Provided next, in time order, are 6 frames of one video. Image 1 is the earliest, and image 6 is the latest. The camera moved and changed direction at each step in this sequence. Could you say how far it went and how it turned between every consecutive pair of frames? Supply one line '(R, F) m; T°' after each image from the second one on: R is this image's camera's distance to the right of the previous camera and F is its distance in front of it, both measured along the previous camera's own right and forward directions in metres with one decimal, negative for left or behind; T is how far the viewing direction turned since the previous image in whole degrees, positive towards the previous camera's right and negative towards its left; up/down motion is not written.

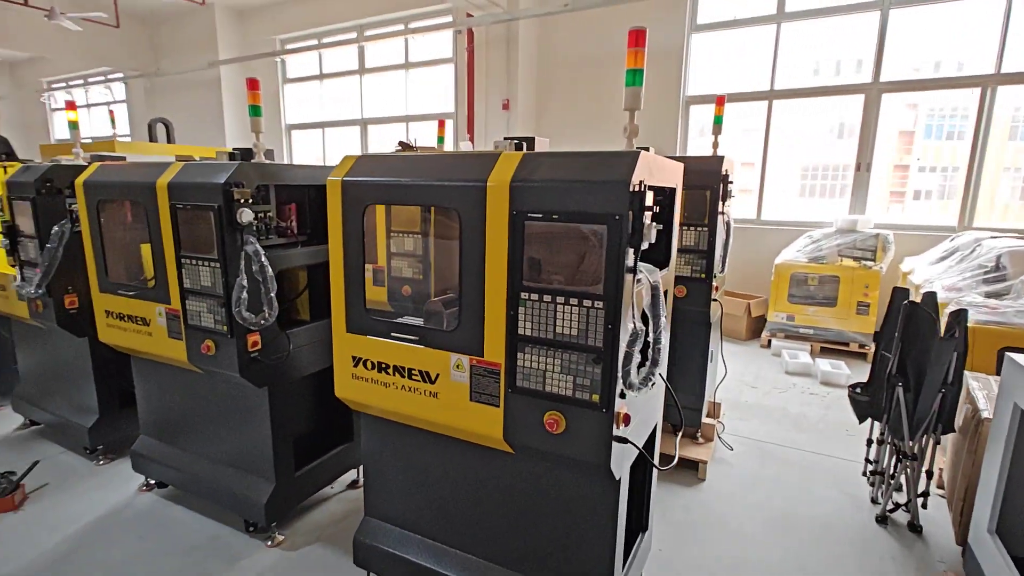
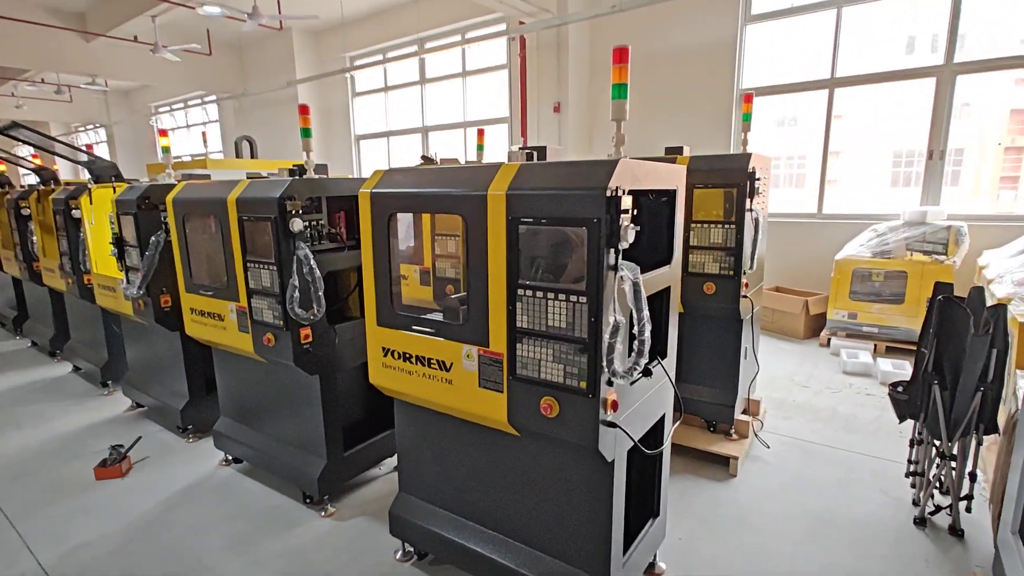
(+0.2, -0.1) m; -8°
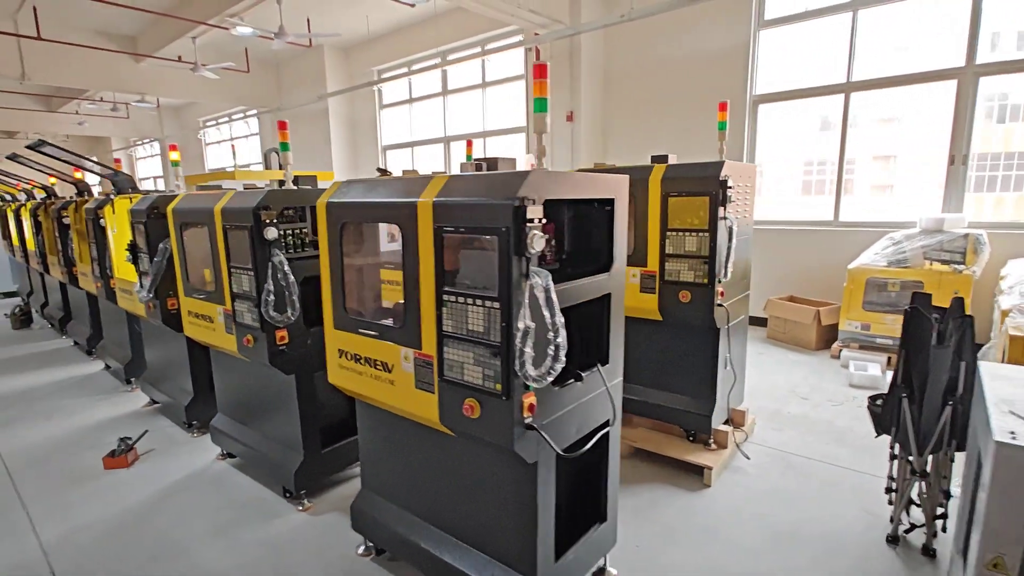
(+0.3, 0.0) m; -4°
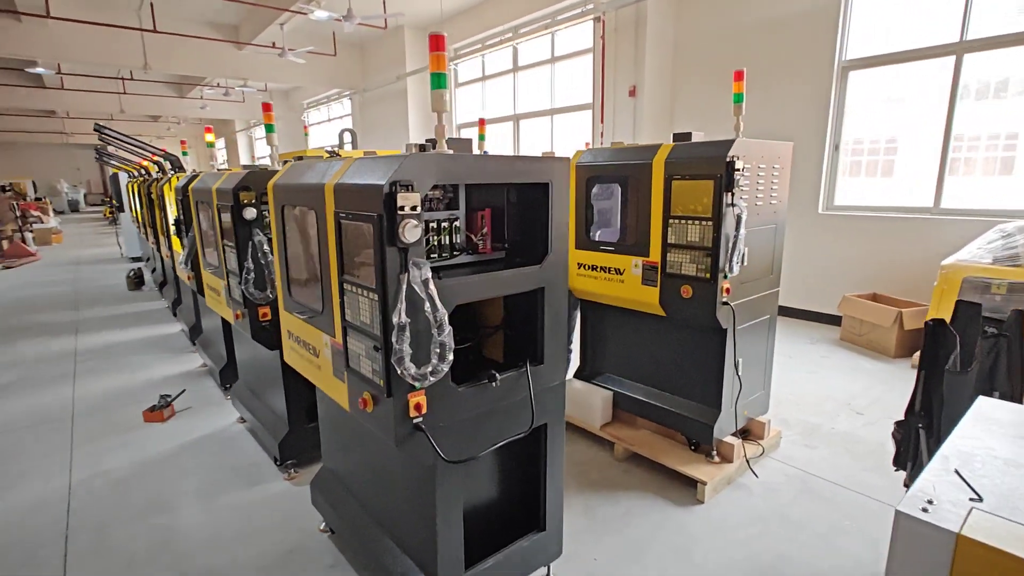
(+0.5, +0.1) m; -11°
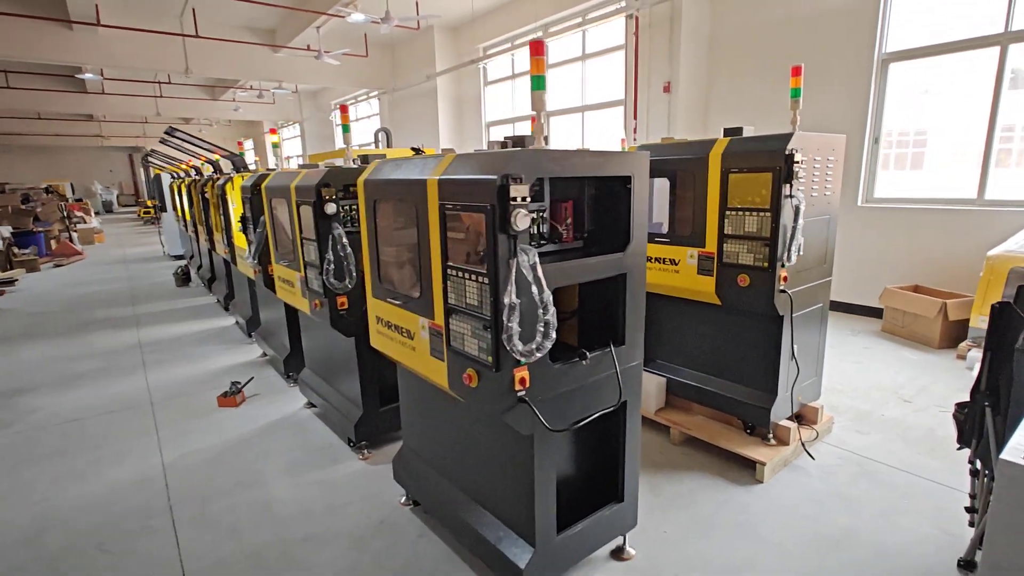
(-0.2, -0.1) m; -2°
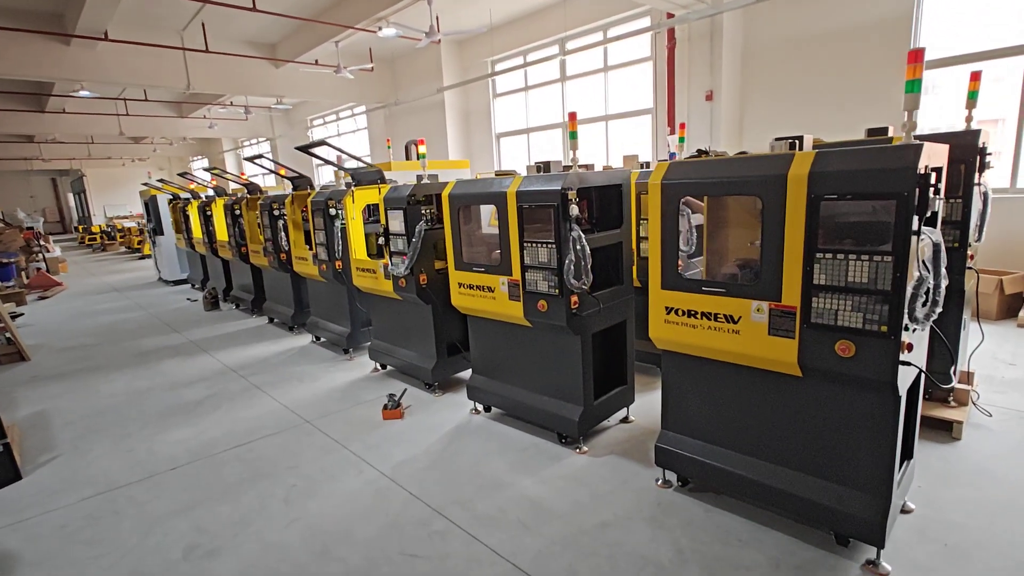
(-1.3, -0.1) m; +6°
